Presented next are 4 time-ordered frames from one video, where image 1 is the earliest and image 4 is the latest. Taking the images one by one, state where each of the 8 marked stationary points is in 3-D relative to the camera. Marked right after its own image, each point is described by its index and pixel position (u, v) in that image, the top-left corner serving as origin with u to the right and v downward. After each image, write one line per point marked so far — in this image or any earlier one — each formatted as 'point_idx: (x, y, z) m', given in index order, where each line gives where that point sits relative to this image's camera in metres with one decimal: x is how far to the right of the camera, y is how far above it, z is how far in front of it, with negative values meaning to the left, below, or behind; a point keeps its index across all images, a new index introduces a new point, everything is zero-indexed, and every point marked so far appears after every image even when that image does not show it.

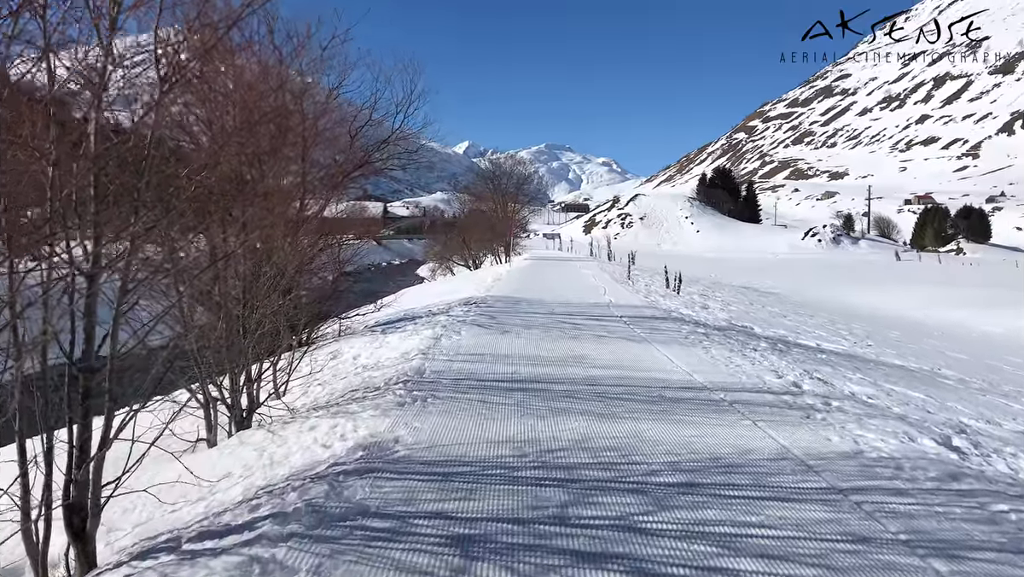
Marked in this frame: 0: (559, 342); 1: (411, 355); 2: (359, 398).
0: (+0.6, -0.7, +7.9) m
1: (-1.1, -0.7, +6.8) m
2: (-1.3, -0.9, +5.3) m
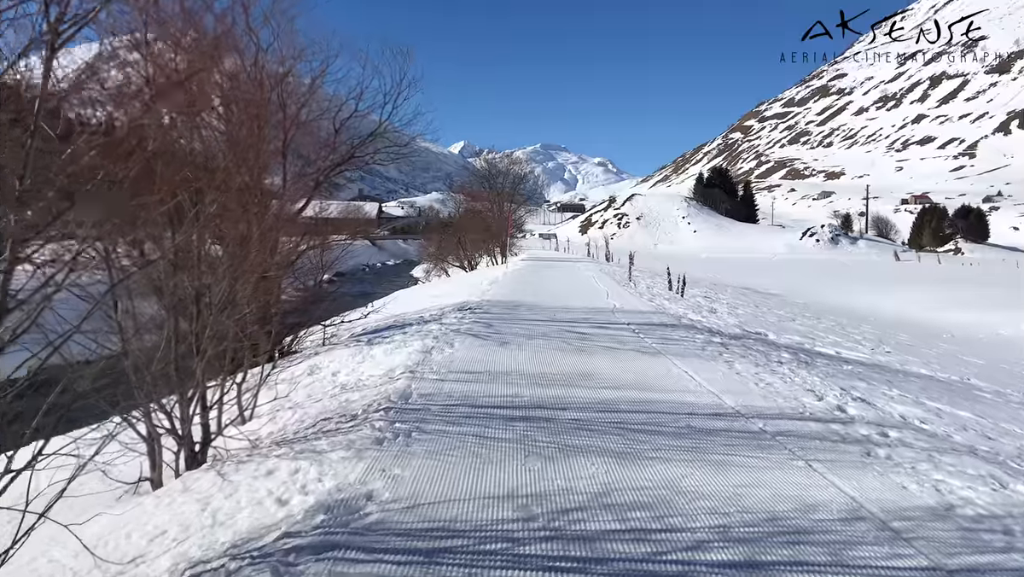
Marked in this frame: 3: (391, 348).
0: (+0.6, -0.8, +7.0) m
1: (-1.1, -0.8, +6.0) m
2: (-1.3, -1.0, +4.5) m
3: (-1.5, -0.7, +7.4) m
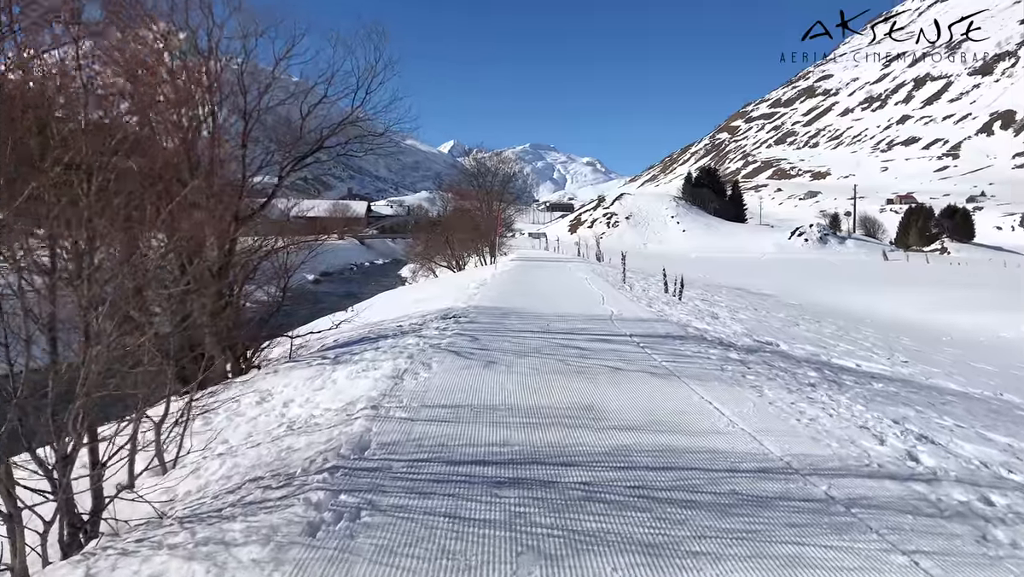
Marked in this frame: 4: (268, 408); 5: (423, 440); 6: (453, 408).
0: (+0.5, -0.9, +5.9) m
1: (-1.2, -0.9, +4.8) m
2: (-1.4, -1.1, +3.3) m
3: (-1.6, -0.8, +6.3) m
4: (-2.2, -1.1, +5.6) m
5: (-0.6, -1.0, +4.1) m
6: (-0.5, -0.9, +4.8) m
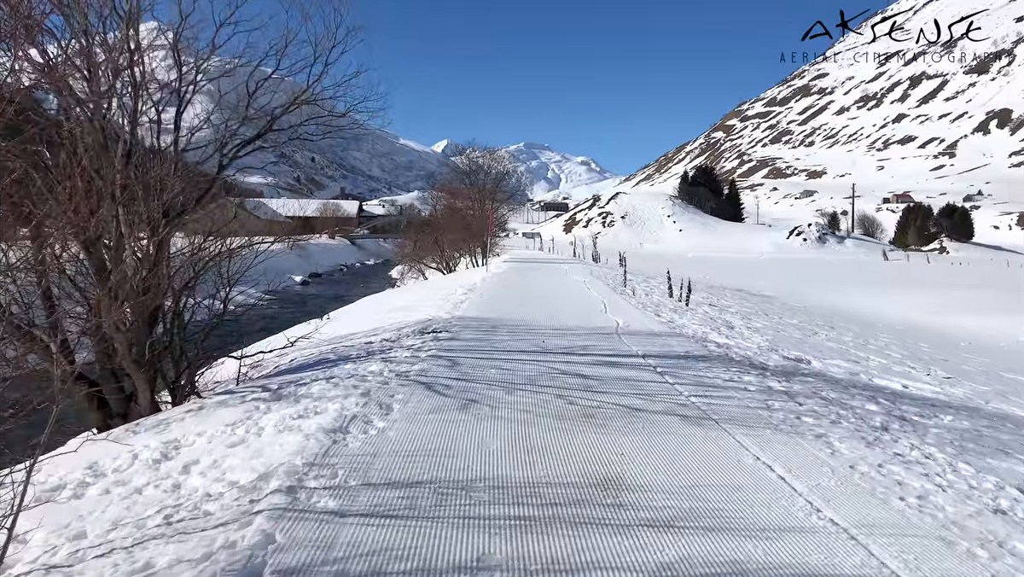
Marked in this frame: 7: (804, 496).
0: (+0.4, -1.0, +4.4) m
1: (-1.3, -1.1, +3.3) m
2: (-1.5, -1.3, +1.8) m
3: (-1.7, -1.0, +4.7) m
4: (-2.3, -1.2, +4.1) m
5: (-0.7, -1.1, +2.6) m
6: (-0.6, -1.1, +3.3) m
7: (+1.6, -1.1, +3.5) m
